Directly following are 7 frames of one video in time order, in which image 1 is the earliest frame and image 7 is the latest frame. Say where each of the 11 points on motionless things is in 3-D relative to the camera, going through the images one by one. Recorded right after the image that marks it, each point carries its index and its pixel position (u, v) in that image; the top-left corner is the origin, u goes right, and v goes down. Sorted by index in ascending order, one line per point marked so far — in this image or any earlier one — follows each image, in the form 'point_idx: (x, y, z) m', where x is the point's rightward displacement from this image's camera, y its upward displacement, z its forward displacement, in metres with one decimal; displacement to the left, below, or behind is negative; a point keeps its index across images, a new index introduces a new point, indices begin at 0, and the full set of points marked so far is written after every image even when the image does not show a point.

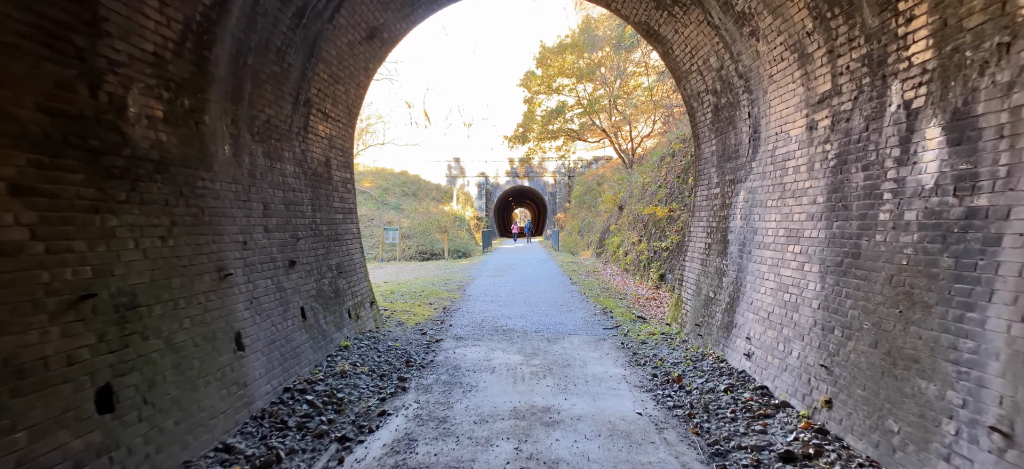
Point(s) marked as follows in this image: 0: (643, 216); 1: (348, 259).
0: (+4.4, +0.6, +15.5) m
1: (-2.3, -0.4, +6.1) m
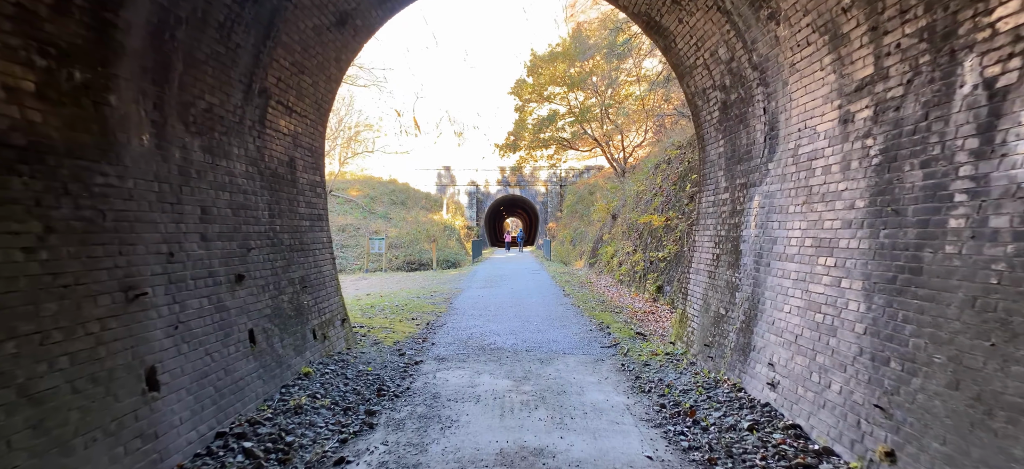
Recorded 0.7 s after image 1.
0: (+4.1, +0.3, +15.0) m
1: (-2.4, -0.5, +5.4) m
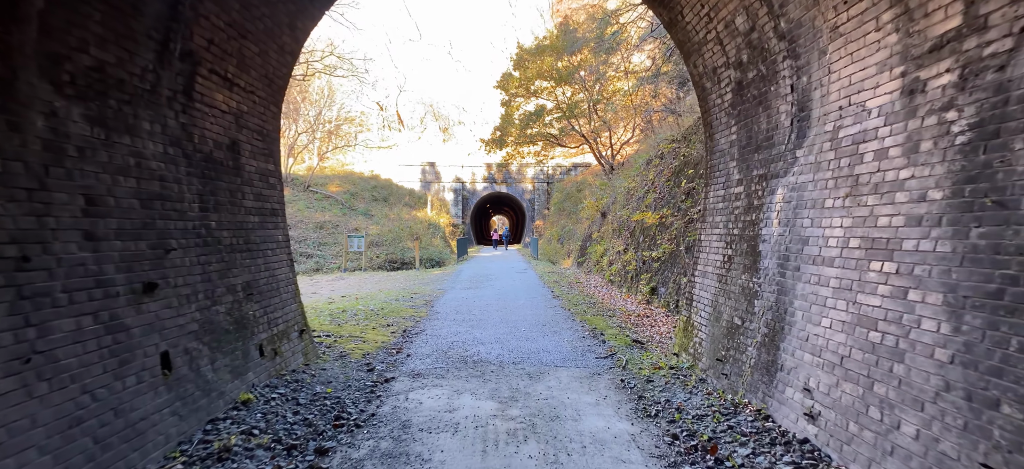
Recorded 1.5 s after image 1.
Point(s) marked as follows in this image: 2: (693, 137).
0: (+3.6, +0.4, +14.4) m
1: (-2.6, -0.4, +4.6) m
2: (+4.6, +2.5, +11.6) m
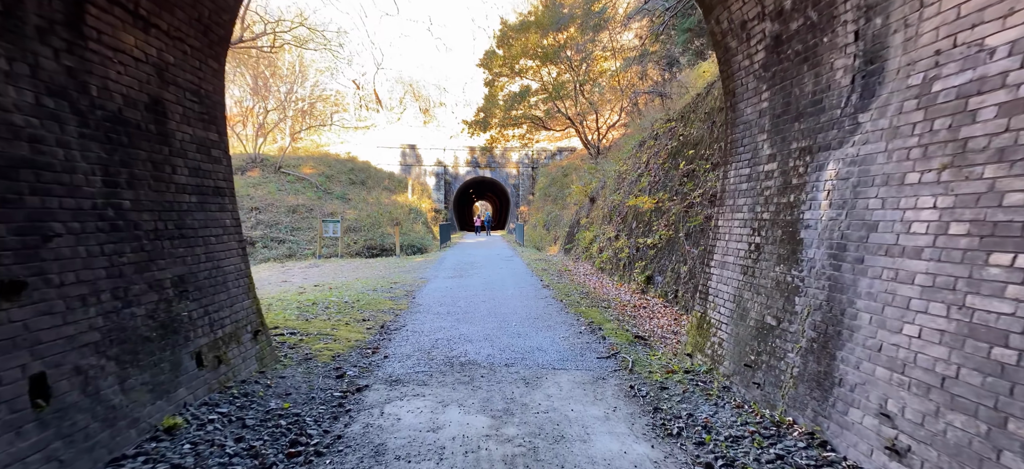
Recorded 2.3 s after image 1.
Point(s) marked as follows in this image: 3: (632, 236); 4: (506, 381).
0: (+3.2, +0.8, +13.7) m
1: (-2.6, -0.3, +3.8) m
2: (+4.3, +2.8, +11.0) m
3: (+3.1, 0.0, +11.7) m
4: (-0.1, -1.5, +4.8) m
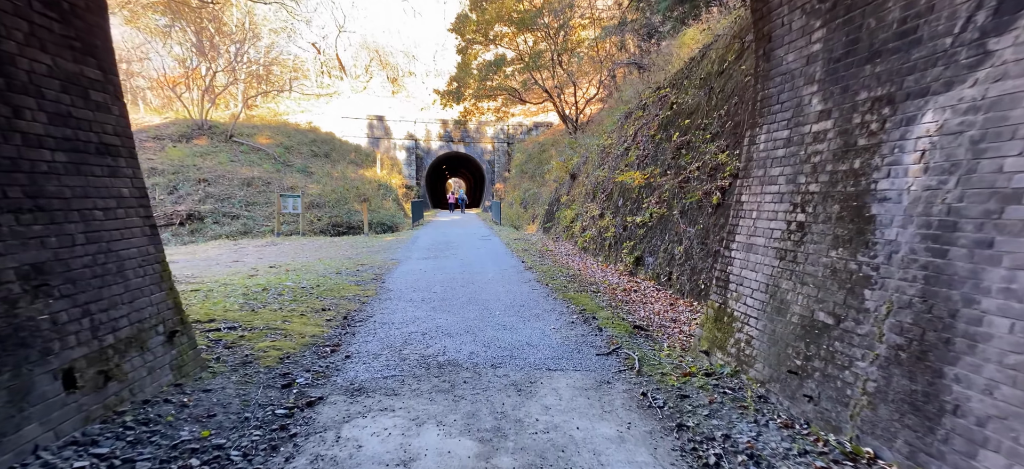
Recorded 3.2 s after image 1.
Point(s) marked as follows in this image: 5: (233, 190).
0: (+2.6, +1.4, +12.9) m
1: (-2.7, -0.1, +2.7) m
2: (+3.8, +3.3, +10.2) m
3: (+2.5, +0.5, +11.0) m
4: (-0.2, -1.3, +3.9) m
5: (-11.4, +1.8, +18.8) m
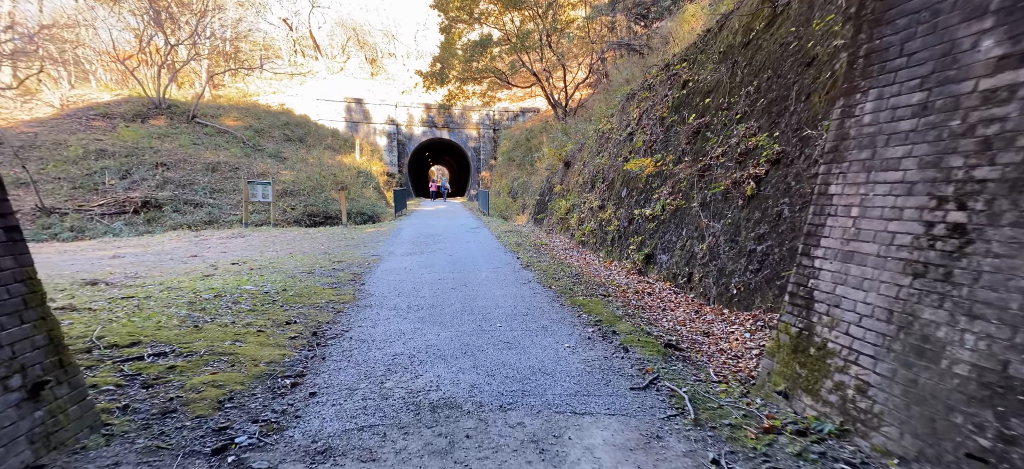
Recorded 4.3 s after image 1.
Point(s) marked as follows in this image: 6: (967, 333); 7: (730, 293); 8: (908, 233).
0: (+2.4, +1.6, +11.9) m
1: (-2.5, -0.2, +1.5) m
2: (+3.7, +3.4, +9.1) m
3: (+2.4, +0.6, +9.9) m
4: (-0.1, -1.3, +2.8) m
5: (-11.8, +2.2, +17.2) m
6: (+2.2, -0.5, +2.3) m
7: (+2.8, -0.8, +6.0) m
8: (+2.3, 0.0, +2.7) m
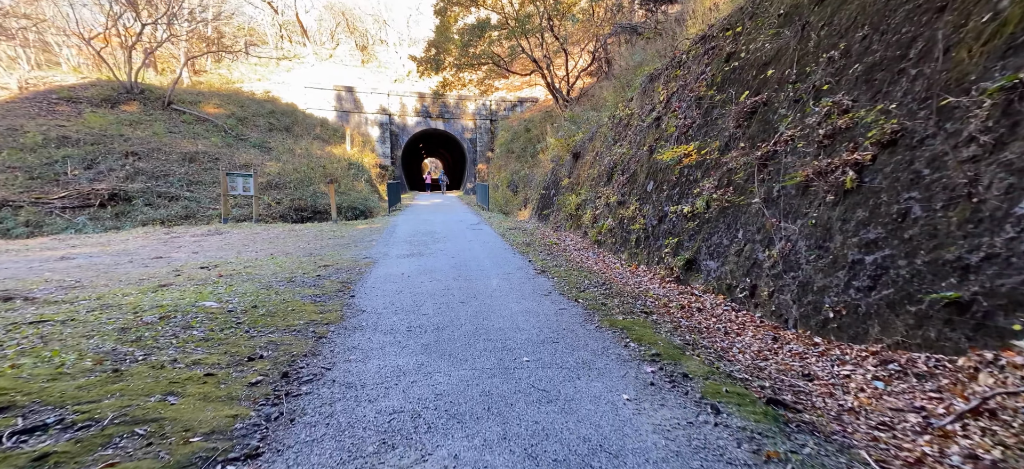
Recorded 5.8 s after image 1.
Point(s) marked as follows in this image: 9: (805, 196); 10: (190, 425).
0: (+2.6, +1.6, +10.5) m
1: (-2.1, -0.3, +0.1) m
2: (+4.0, +3.4, +7.7) m
3: (+2.7, +0.6, +8.6) m
4: (+0.3, -1.5, +1.5) m
5: (-11.6, +2.3, +15.6) m
6: (+2.6, -0.6, +1.0) m
7: (+3.1, -0.8, +4.6) m
8: (+2.7, -0.1, +1.3) m
9: (+3.4, +0.4, +5.3) m
10: (-2.1, -1.2, +3.0) m
